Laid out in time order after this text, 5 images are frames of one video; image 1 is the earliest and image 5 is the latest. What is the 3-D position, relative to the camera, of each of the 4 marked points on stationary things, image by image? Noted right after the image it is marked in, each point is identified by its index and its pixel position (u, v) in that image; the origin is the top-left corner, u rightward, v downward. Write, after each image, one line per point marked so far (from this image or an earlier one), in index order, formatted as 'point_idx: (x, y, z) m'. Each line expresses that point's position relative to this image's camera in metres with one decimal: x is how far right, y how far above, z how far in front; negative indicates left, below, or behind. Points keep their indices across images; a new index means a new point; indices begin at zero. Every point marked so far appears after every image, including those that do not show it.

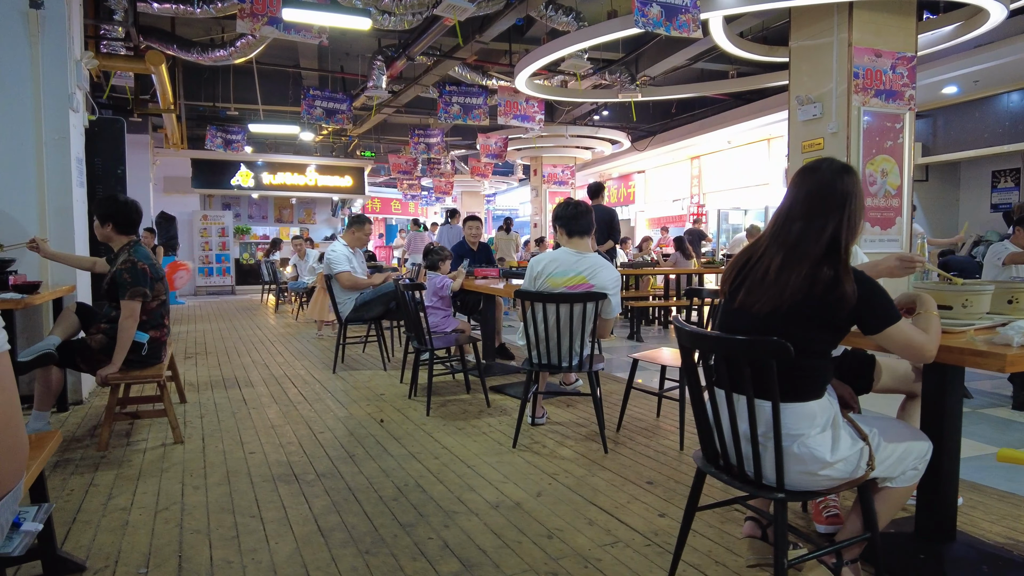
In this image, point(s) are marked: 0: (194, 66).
0: (-4.6, +3.2, +9.7) m
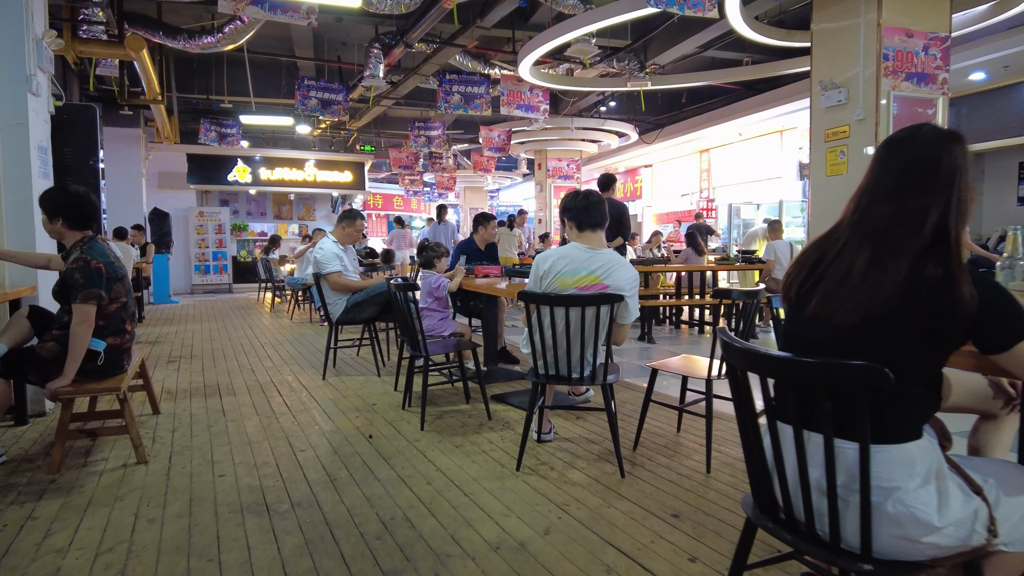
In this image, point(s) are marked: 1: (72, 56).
0: (-4.6, +3.2, +9.4) m
1: (-3.6, +1.9, +5.5) m
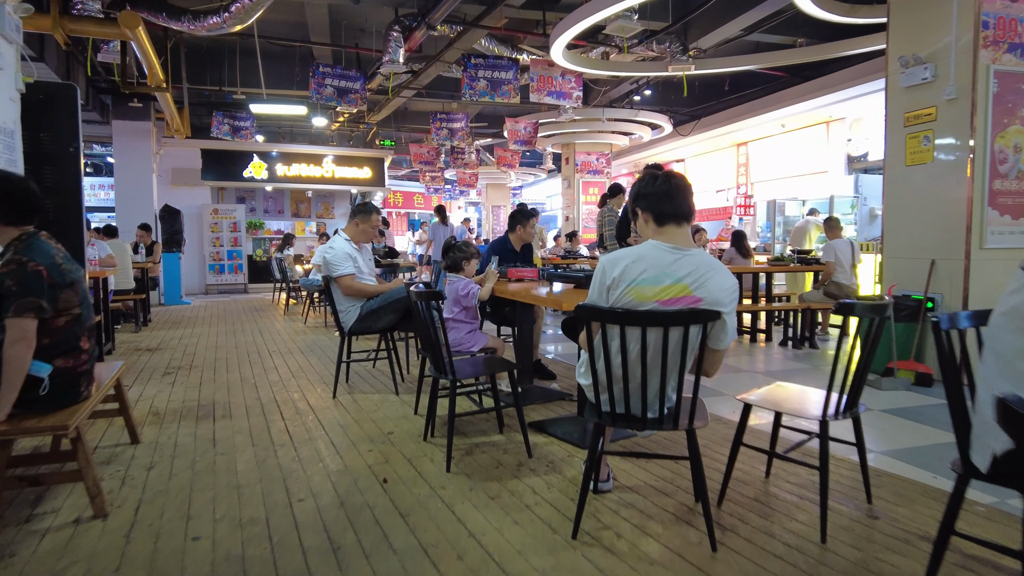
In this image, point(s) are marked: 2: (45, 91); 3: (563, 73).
0: (-4.2, +3.2, +8.9) m
1: (-3.3, +1.9, +5.0) m
2: (-2.5, +1.1, +3.6) m
3: (+0.6, +2.4, +7.6) m
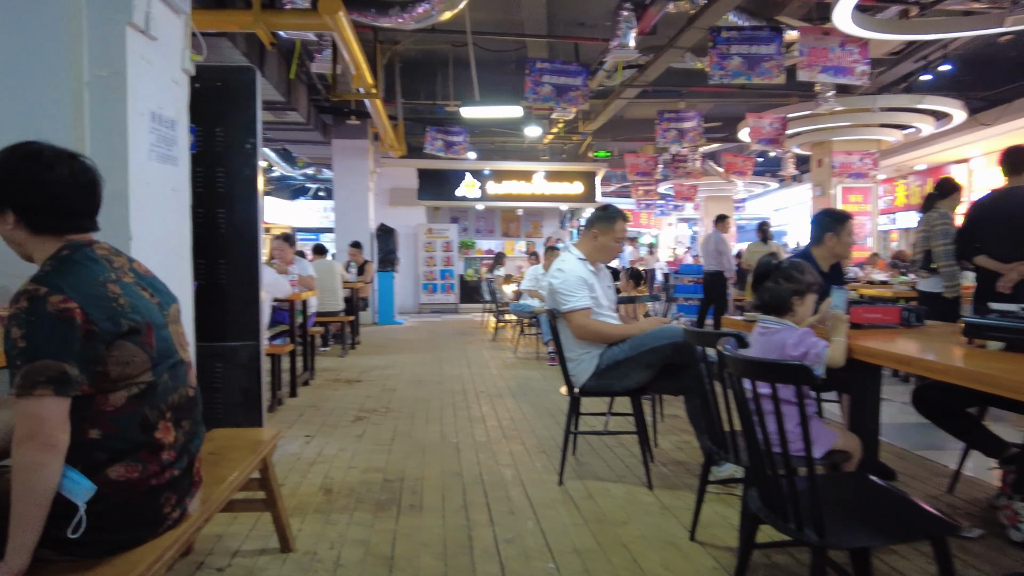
0: (-1.3, +2.9, +8.5) m
1: (-1.6, +1.7, +4.5) m
2: (-1.3, +0.9, +3.0) m
3: (+2.9, +2.1, +5.9) m
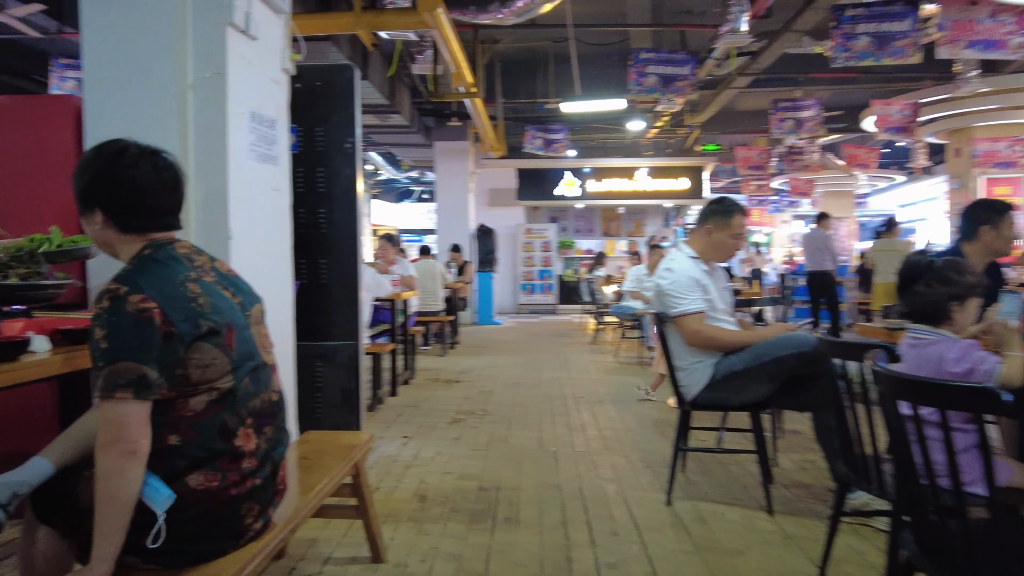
0: (0.0, +2.9, +8.5) m
1: (-1.0, +1.7, +4.5) m
2: (-0.8, +0.9, +3.0) m
3: (+3.7, +2.1, +5.2) m
